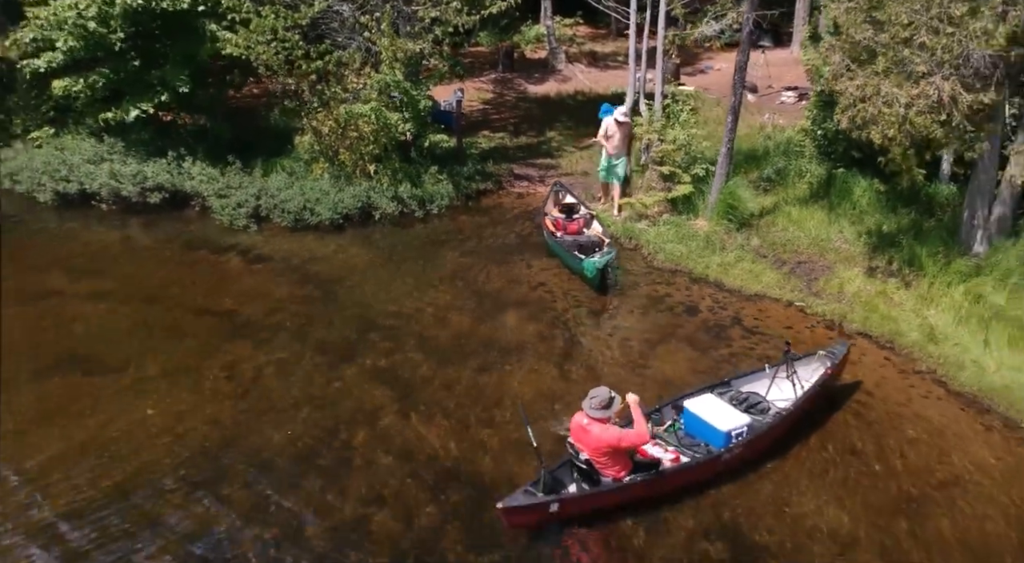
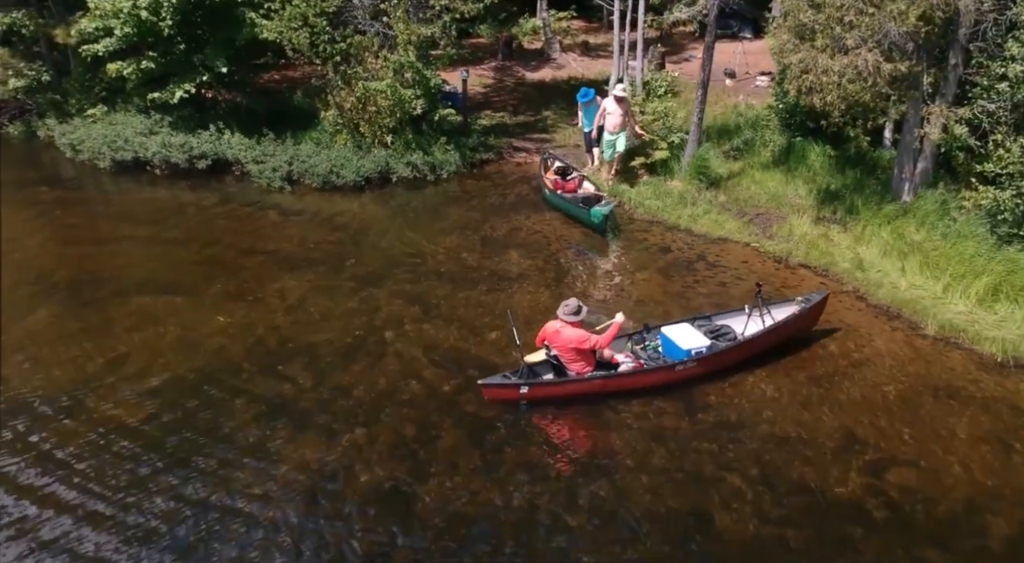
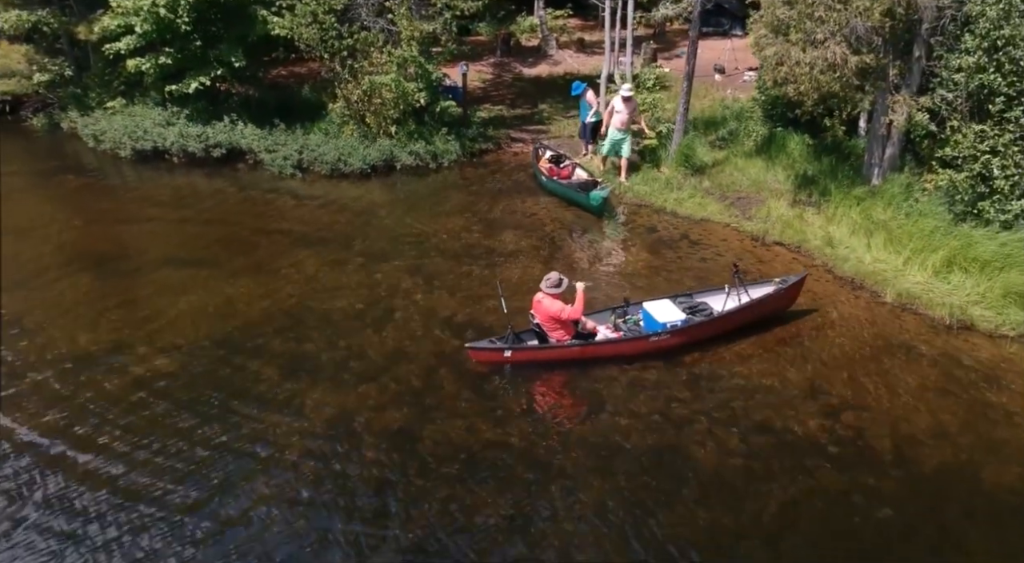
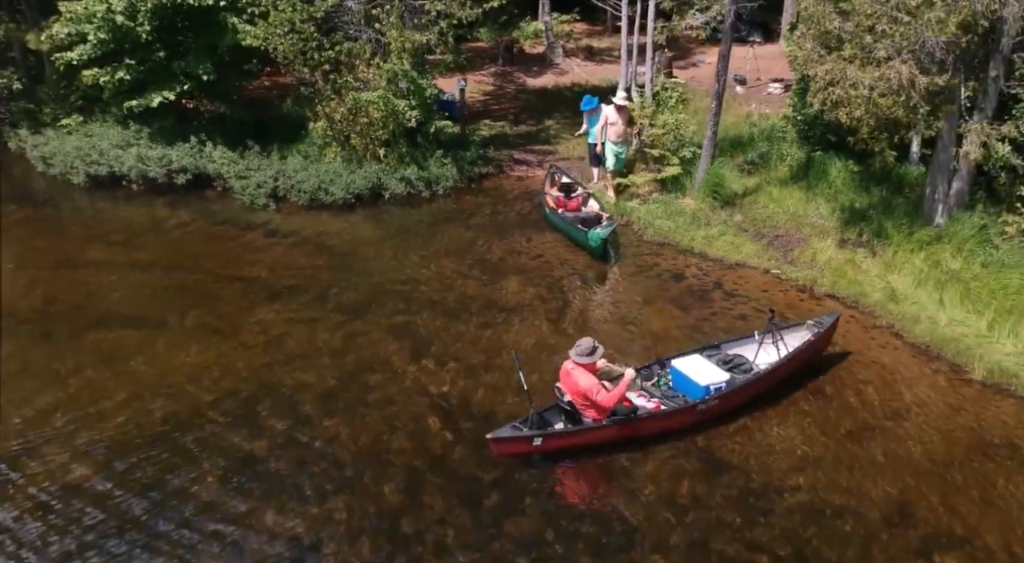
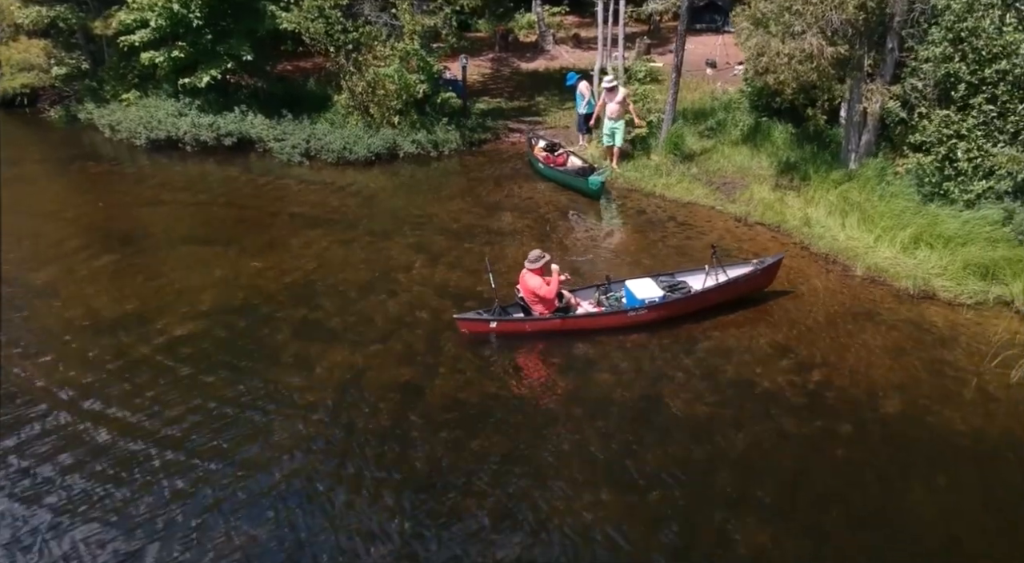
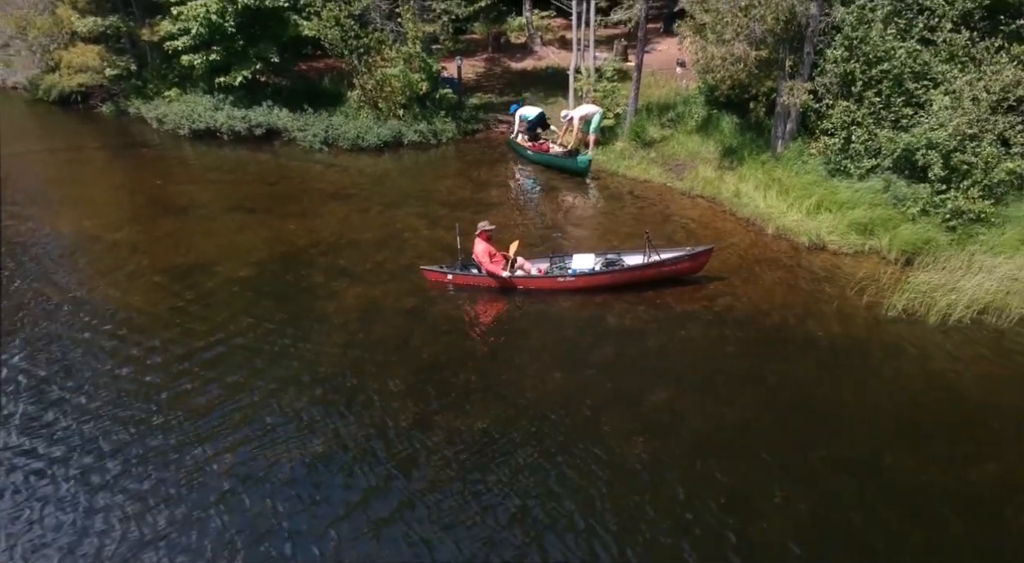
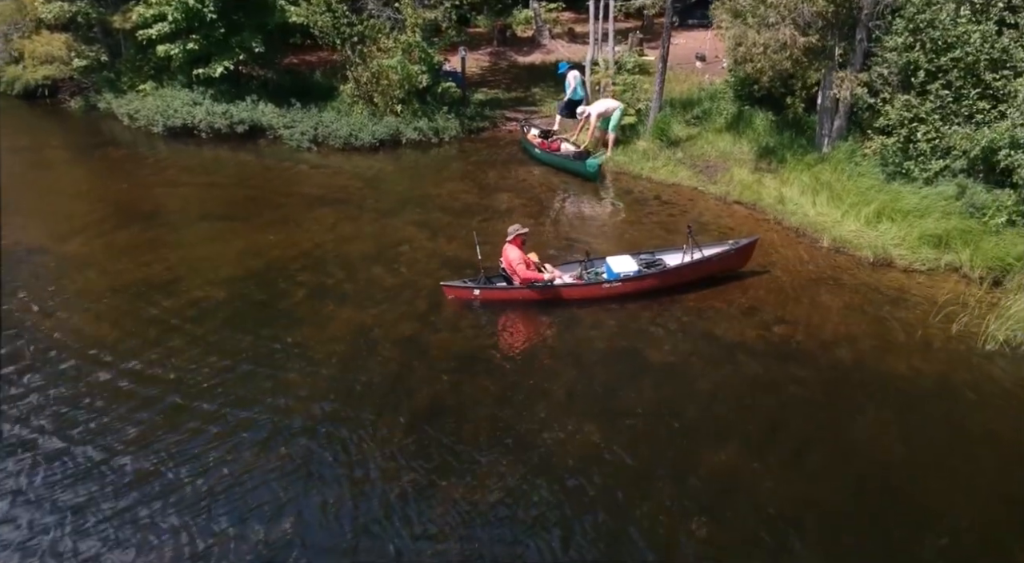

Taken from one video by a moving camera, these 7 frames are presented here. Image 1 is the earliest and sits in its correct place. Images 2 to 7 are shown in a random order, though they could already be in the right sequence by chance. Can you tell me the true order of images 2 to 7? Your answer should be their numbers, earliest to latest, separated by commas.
4, 2, 3, 5, 7, 6
